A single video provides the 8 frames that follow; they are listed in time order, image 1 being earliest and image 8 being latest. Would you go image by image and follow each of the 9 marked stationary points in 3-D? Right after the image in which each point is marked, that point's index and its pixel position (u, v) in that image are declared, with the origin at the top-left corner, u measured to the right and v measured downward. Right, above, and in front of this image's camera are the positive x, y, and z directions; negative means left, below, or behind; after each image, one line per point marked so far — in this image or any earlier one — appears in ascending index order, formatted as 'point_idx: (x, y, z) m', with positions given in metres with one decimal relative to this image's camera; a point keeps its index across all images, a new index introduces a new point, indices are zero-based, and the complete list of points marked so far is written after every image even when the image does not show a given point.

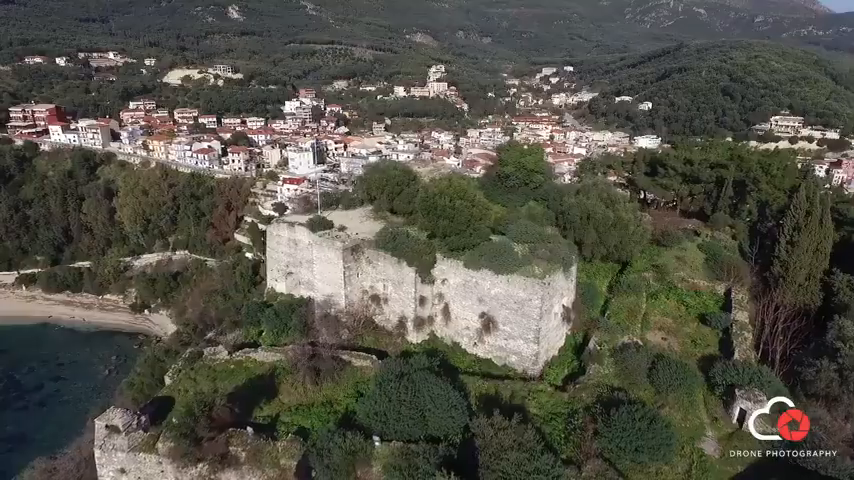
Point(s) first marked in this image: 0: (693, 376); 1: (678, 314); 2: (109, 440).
0: (+4.1, -2.1, +7.7) m
1: (+4.9, -1.4, +10.0) m
2: (-4.1, -2.6, +6.7) m
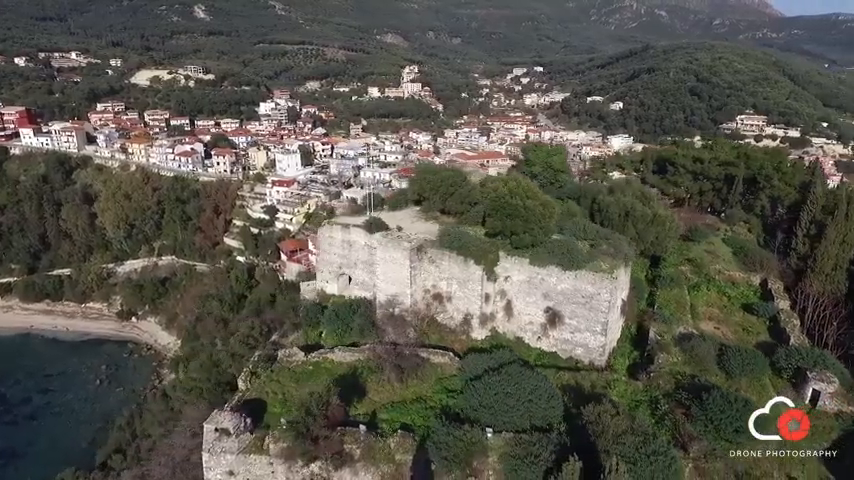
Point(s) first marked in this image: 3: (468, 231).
0: (+5.4, -2.0, +8.2) m
1: (+6.1, -1.3, +10.6) m
2: (-2.7, -2.7, +6.7) m
3: (+0.7, +0.2, +10.1) m
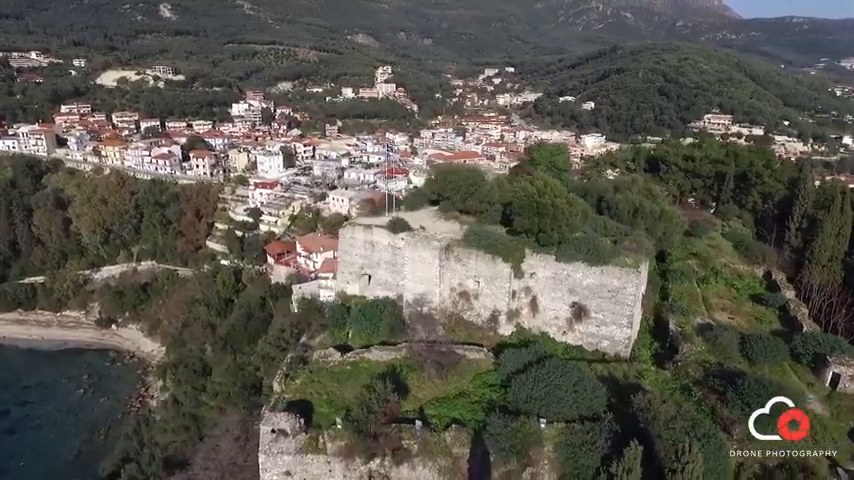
0: (+6.0, -1.8, +8.7) m
1: (+6.6, -1.2, +11.1) m
2: (-2.0, -2.7, +6.8) m
3: (+1.2, +0.2, +10.3) m
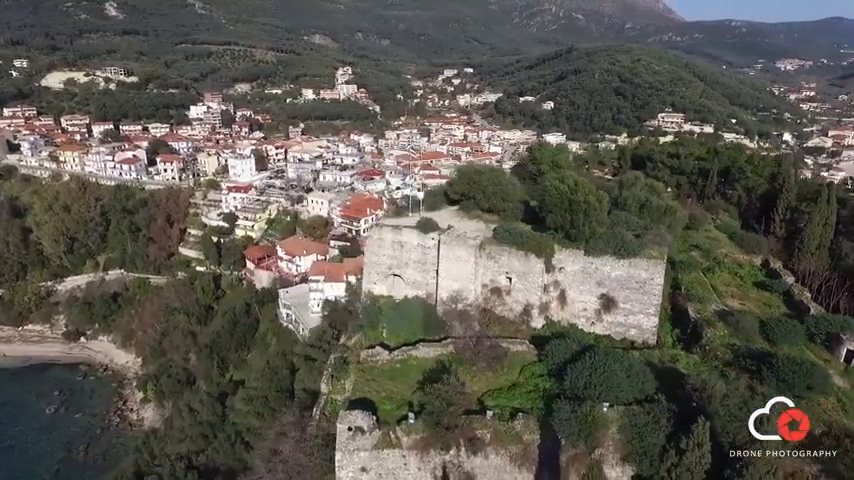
0: (+6.8, -1.7, +9.4) m
1: (+7.2, -1.0, +11.9) m
2: (-1.0, -2.7, +6.9) m
3: (+1.9, +0.3, +10.7) m
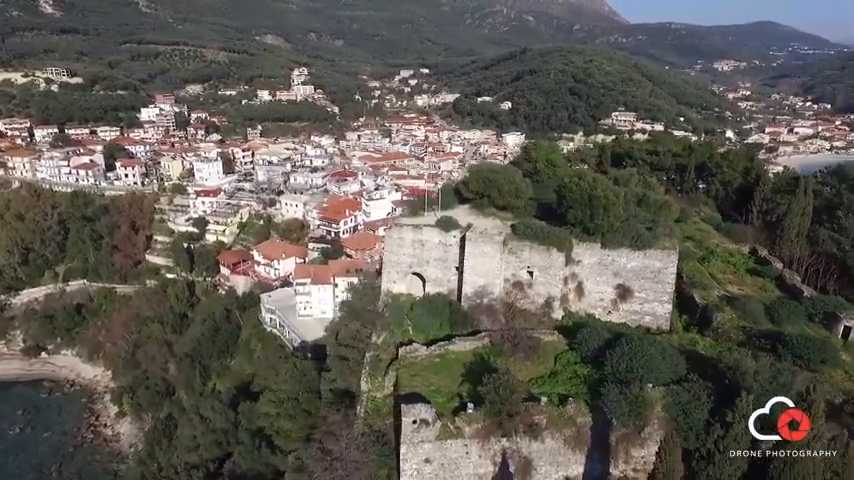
0: (+7.4, -1.4, +10.2) m
1: (+7.6, -0.8, +12.7) m
2: (-0.2, -2.7, +7.1) m
3: (+2.3, +0.4, +11.1) m
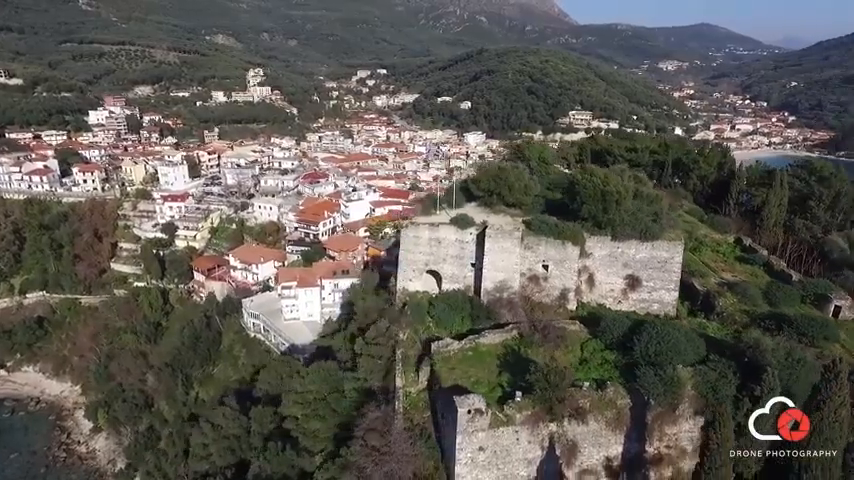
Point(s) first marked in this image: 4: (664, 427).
0: (+7.9, -1.2, +11.1) m
1: (+7.8, -0.5, +13.6) m
2: (+0.6, -2.6, +7.4) m
3: (+2.7, +0.5, +11.5) m
4: (+3.7, -2.9, +8.0) m
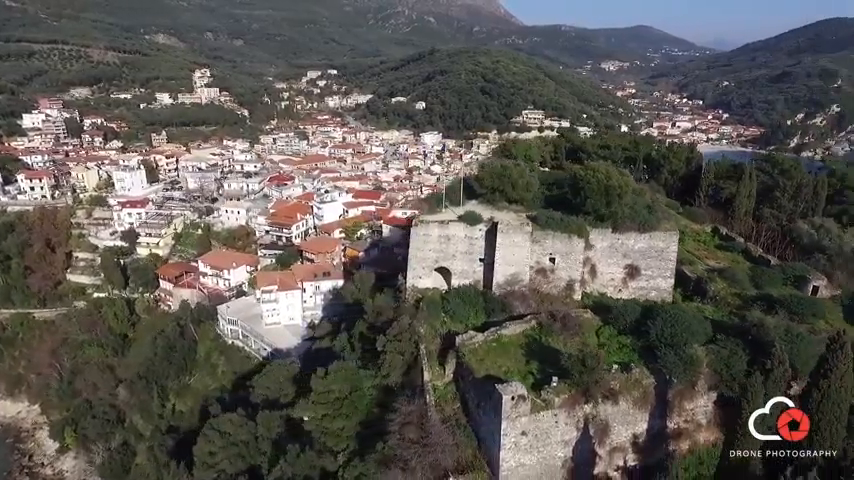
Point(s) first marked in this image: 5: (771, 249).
0: (+8.1, -0.9, +12.1) m
1: (+7.9, -0.2, +14.5) m
2: (+1.3, -2.5, +7.7) m
3: (+2.9, +0.6, +12.0) m
4: (+4.3, -2.7, +8.6) m
5: (+10.2, -0.3, +15.3) m
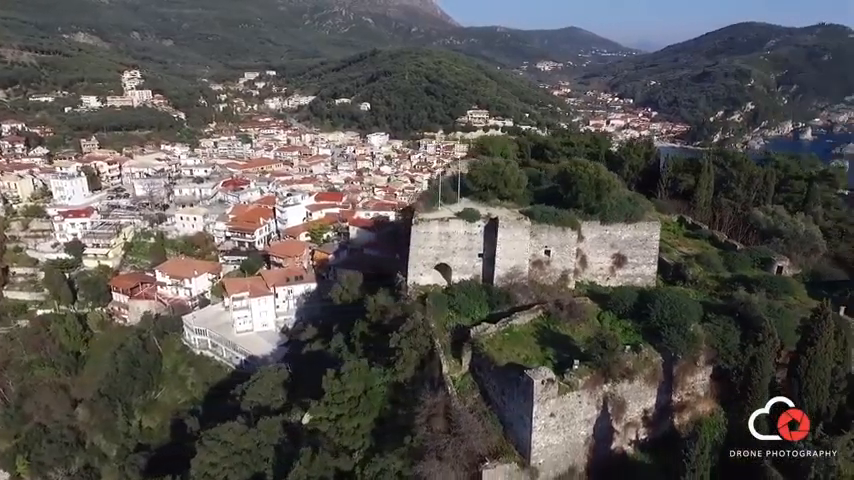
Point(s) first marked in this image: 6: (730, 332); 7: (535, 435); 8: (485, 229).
0: (+8.1, -0.5, +13.2) m
1: (+7.5, +0.1, +15.6) m
2: (+1.8, -2.4, +8.1) m
3: (+2.8, +0.8, +12.6) m
4: (+4.8, -2.5, +9.3) m
5: (+9.7, +0.1, +16.7) m
6: (+5.6, -1.7, +9.5) m
7: (+1.7, -3.1, +8.2) m
8: (+1.3, +0.3, +12.0) m
